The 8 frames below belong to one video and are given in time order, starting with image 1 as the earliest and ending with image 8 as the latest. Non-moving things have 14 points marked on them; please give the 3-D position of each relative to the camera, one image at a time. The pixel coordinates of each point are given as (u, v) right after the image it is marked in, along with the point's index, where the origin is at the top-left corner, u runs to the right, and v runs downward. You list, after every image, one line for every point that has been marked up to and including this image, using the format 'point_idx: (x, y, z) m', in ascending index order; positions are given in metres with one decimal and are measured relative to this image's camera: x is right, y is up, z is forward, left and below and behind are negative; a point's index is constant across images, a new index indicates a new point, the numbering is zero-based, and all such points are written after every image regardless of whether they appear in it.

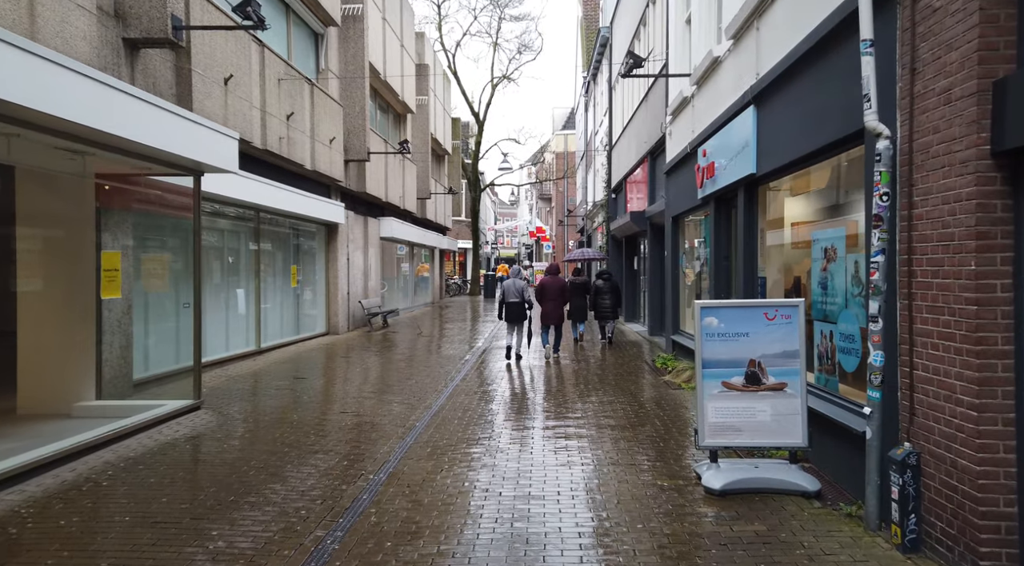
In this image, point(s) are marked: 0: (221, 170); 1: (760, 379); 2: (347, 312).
0: (-3.3, +1.3, +7.8) m
1: (+1.7, -0.7, +4.8) m
2: (-3.9, -0.7, +16.1) m
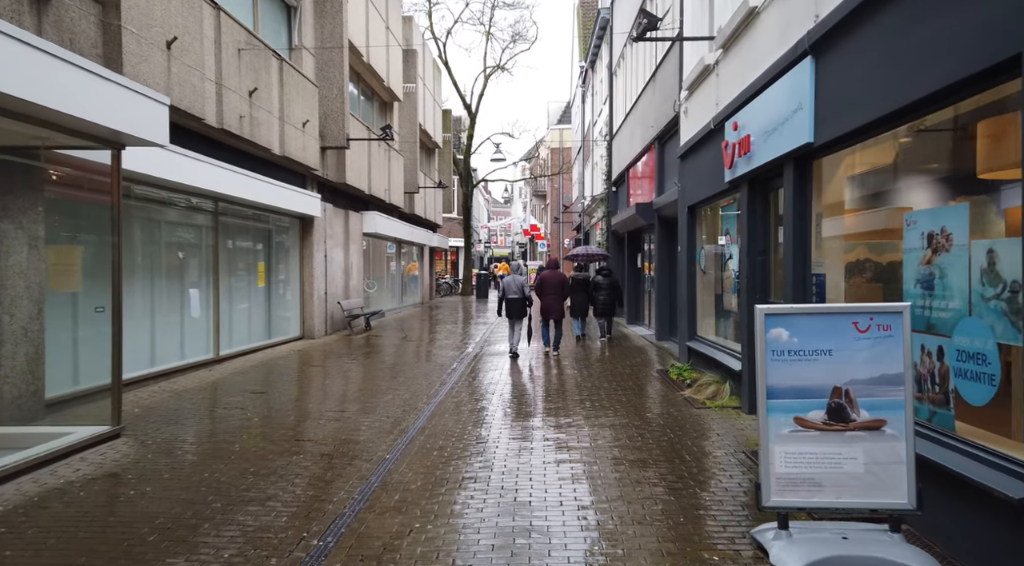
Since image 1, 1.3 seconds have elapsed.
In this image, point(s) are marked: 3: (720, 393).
0: (-3.4, +1.3, +6.4) m
1: (+1.7, -0.7, +3.5) m
2: (-4.0, -0.7, +14.7) m
3: (+2.2, -1.2, +7.4) m
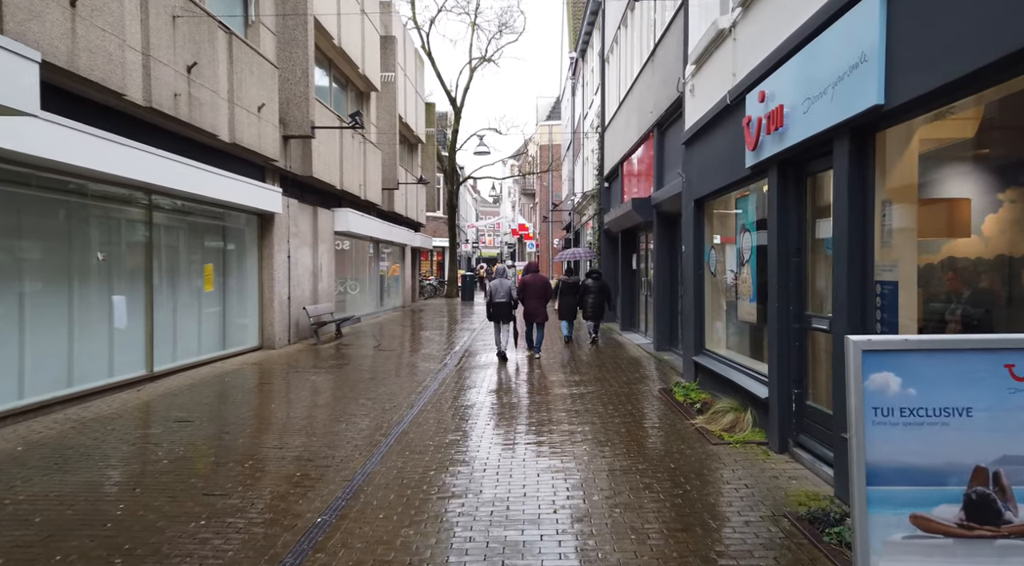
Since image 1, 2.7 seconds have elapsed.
0: (-3.6, +1.2, +5.1) m
1: (+1.5, -0.7, +2.2) m
2: (-4.3, -0.7, +13.3) m
3: (+2.0, -1.2, +6.1) m
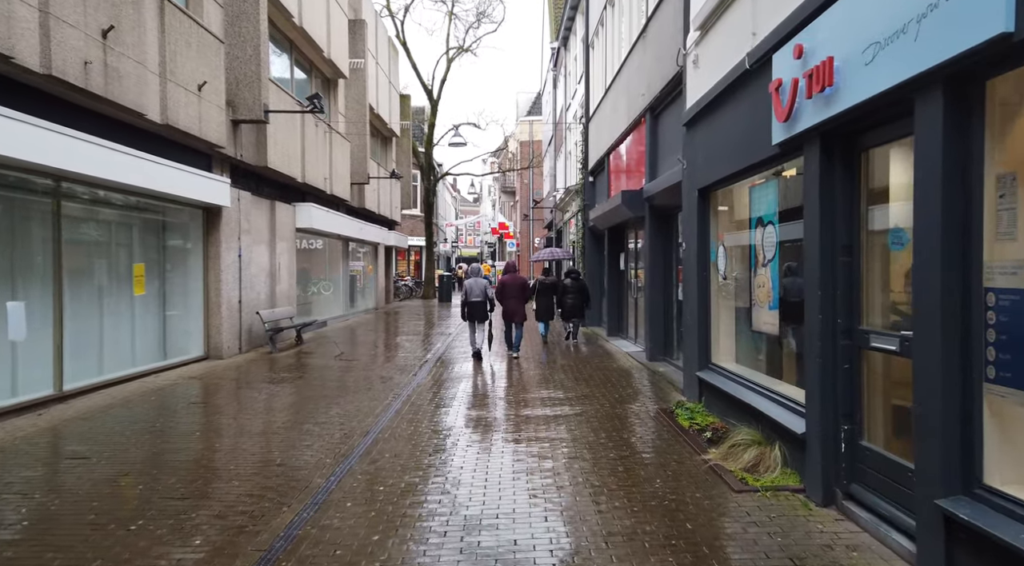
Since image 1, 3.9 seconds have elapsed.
0: (-3.8, +1.2, +3.7) m
1: (+1.4, -0.8, +1.0) m
2: (-4.7, -0.8, +11.9) m
3: (+1.8, -1.3, +4.9) m
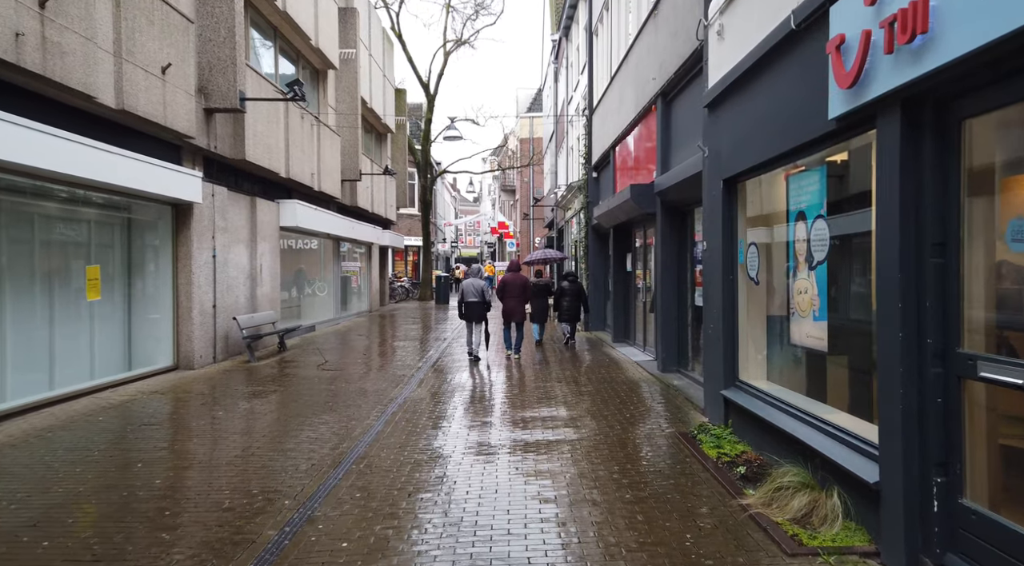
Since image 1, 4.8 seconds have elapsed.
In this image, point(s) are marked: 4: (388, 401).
0: (-3.8, +1.2, +2.8) m
1: (+1.4, -0.8, 0.0) m
2: (-4.8, -0.8, +11.0) m
3: (+1.8, -1.3, +3.9) m
4: (-1.6, -1.5, +8.8) m
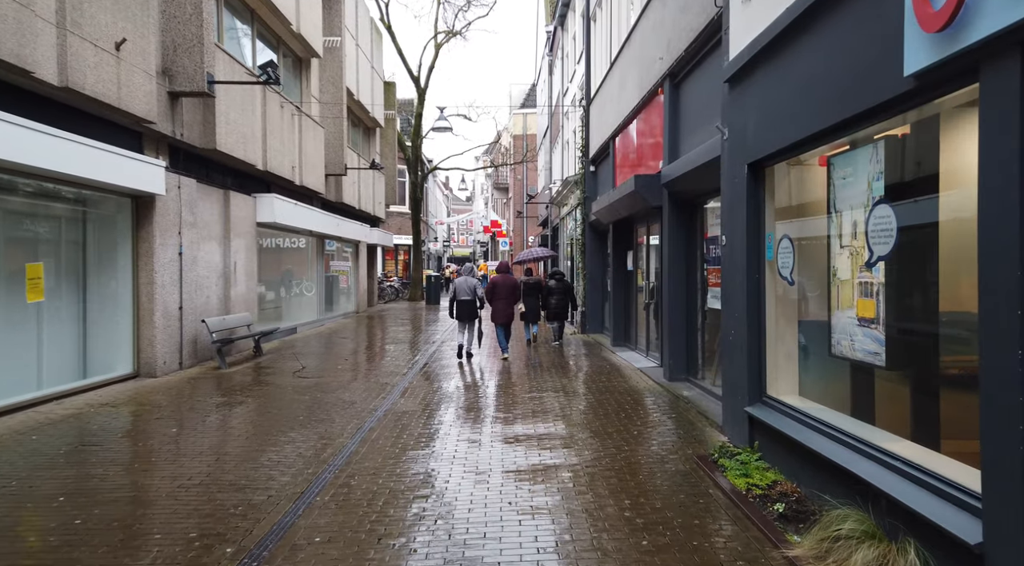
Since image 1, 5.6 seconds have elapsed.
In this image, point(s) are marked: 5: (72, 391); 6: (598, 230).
0: (-3.8, +1.2, +1.9) m
1: (+1.4, -0.8, -0.8) m
2: (-4.9, -0.8, +10.1) m
3: (+1.7, -1.3, +3.1) m
4: (-1.7, -1.5, +7.9) m
5: (-5.4, -1.3, +8.3) m
6: (+1.9, +1.2, +14.8) m
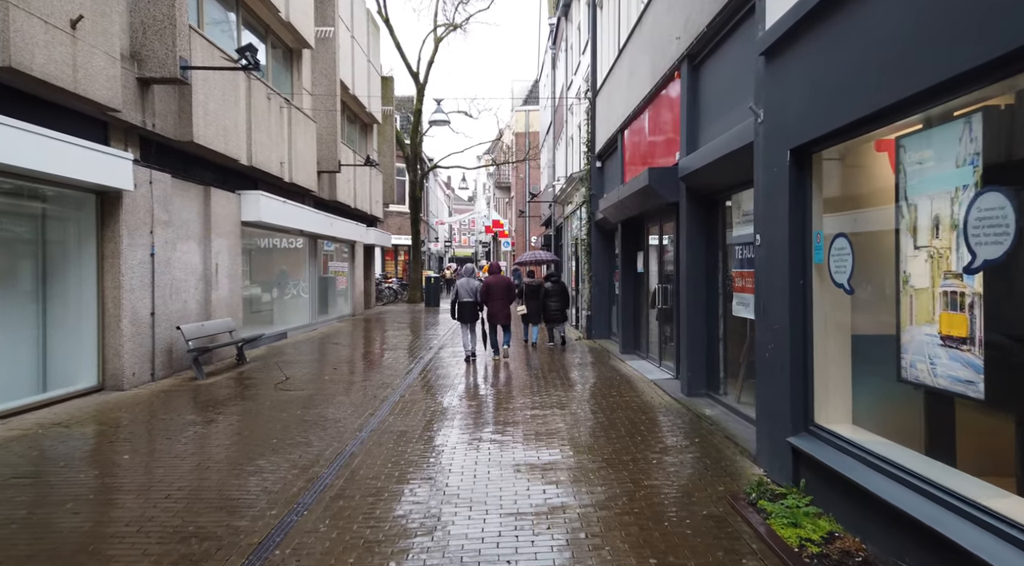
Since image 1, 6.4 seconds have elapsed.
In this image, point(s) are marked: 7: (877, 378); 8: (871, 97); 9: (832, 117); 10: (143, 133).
0: (-3.9, +1.1, +1.1) m
1: (+1.4, -0.9, -1.6) m
2: (-4.9, -0.9, +9.3) m
3: (+1.7, -1.4, +2.3) m
4: (-1.7, -1.5, +7.1) m
5: (-5.4, -1.4, +7.5) m
6: (+1.9, +1.1, +14.0) m
7: (+2.2, -0.6, +4.1) m
8: (+1.9, +1.0, +3.7) m
9: (+1.9, +1.0, +4.1) m
10: (-4.9, +2.0, +9.1) m
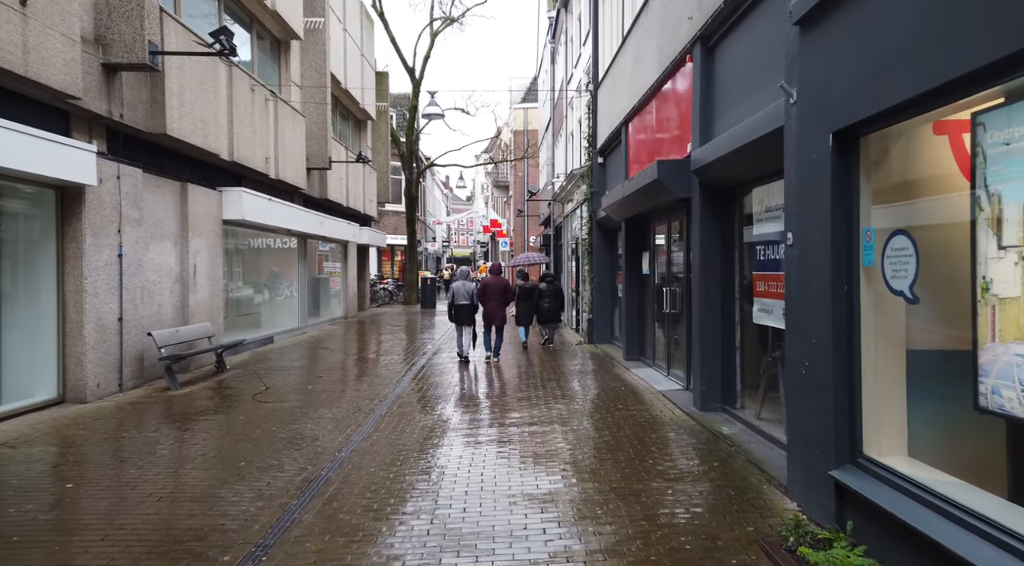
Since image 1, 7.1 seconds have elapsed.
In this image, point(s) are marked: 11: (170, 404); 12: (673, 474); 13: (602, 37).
0: (-3.9, +1.1, +0.4) m
1: (+1.4, -0.9, -2.3) m
2: (-4.9, -0.9, +8.6) m
3: (+1.7, -1.4, +1.6) m
4: (-1.7, -1.6, +6.4) m
5: (-5.4, -1.4, +6.8) m
6: (+1.8, +1.1, +13.3) m
7: (+2.1, -0.6, +3.5) m
8: (+1.9, +1.0, +3.1) m
9: (+1.9, +1.0, +3.5) m
10: (-5.0, +2.0, +8.4) m
11: (-4.2, -1.5, +8.4) m
12: (+1.3, -1.4, +5.2) m
13: (+1.7, +4.7, +13.1) m
